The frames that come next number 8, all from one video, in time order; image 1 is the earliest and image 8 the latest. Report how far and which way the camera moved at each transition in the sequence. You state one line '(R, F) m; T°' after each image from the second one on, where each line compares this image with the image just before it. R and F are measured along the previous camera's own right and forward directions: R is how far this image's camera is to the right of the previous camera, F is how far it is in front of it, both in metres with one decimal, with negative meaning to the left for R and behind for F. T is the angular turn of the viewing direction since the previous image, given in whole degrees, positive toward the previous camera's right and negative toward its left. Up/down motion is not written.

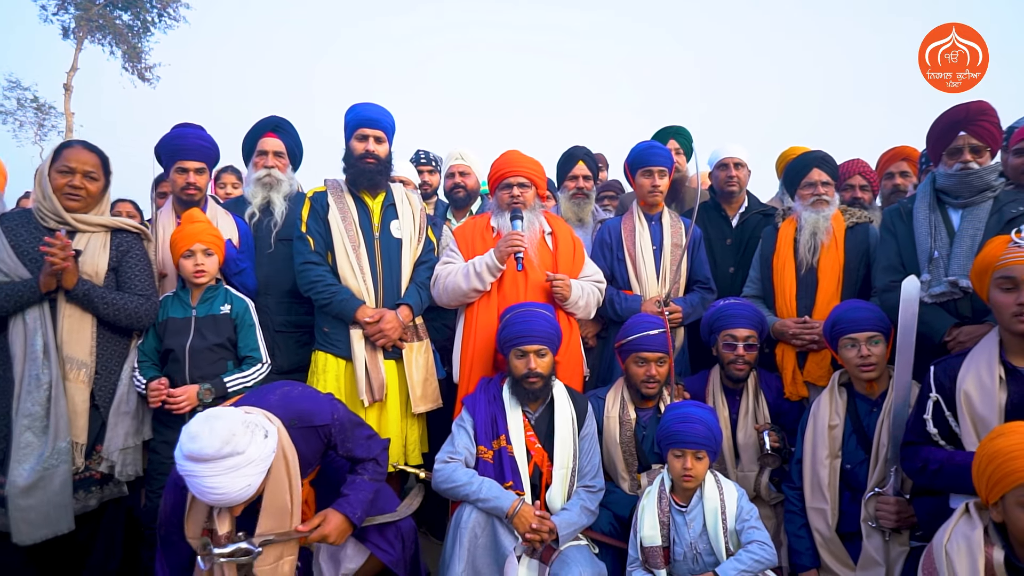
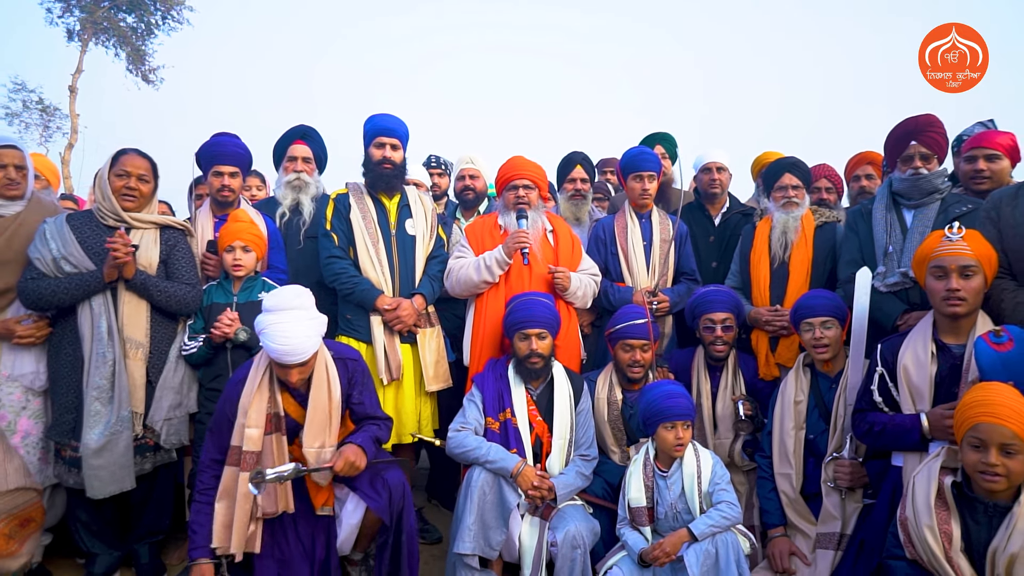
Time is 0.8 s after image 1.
(0.0, -0.4) m; 0°
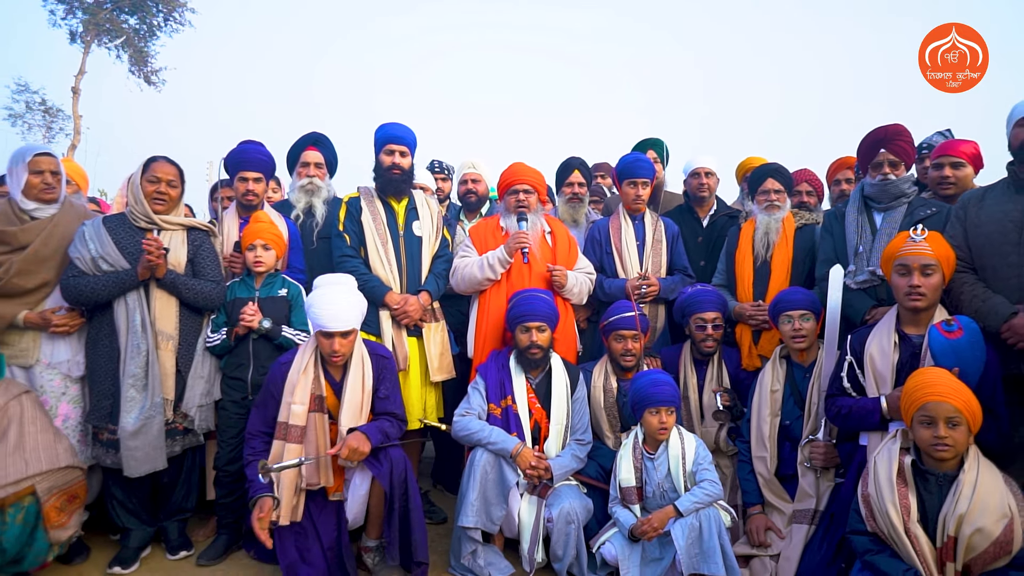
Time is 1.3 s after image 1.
(0.0, -0.3) m; 0°
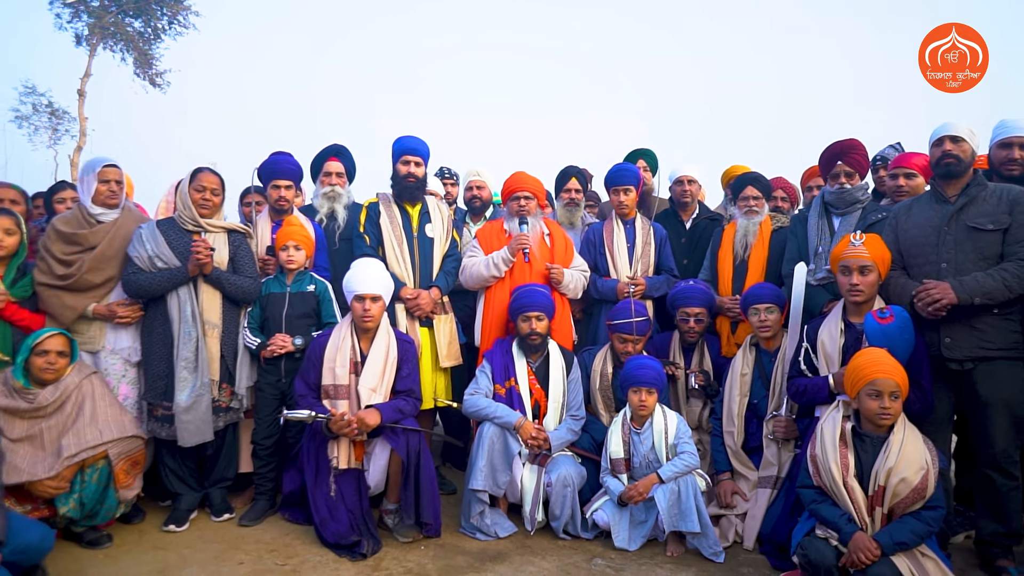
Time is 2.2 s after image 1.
(0.0, -0.5) m; 0°
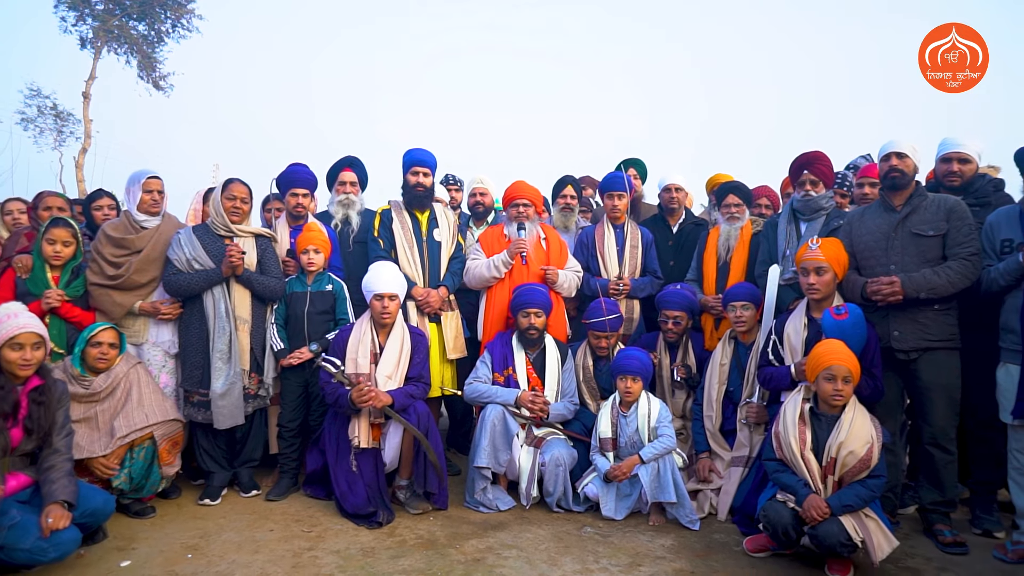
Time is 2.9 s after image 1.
(0.0, -0.5) m; 0°
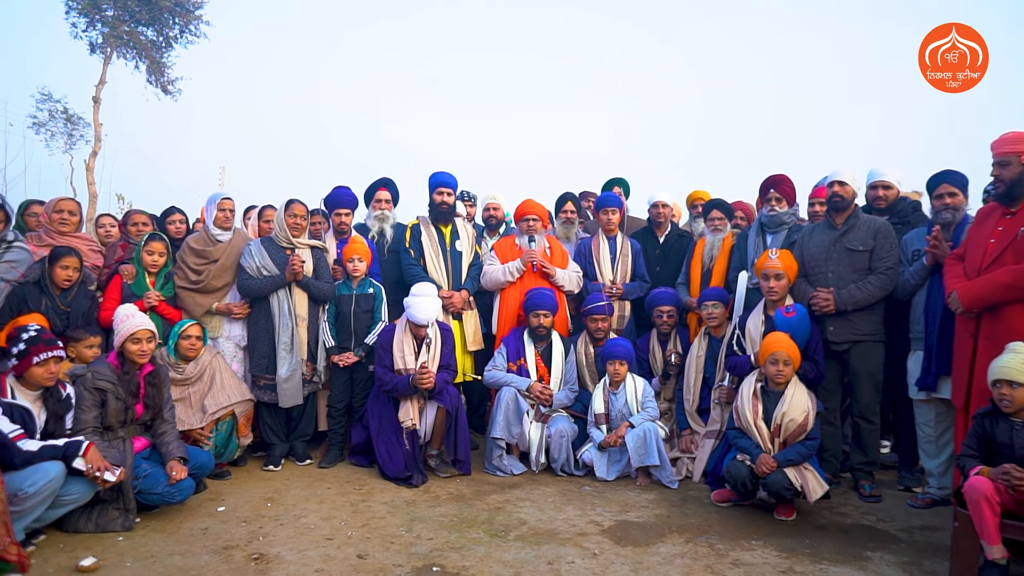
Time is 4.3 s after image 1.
(-0.1, -1.0) m; 0°
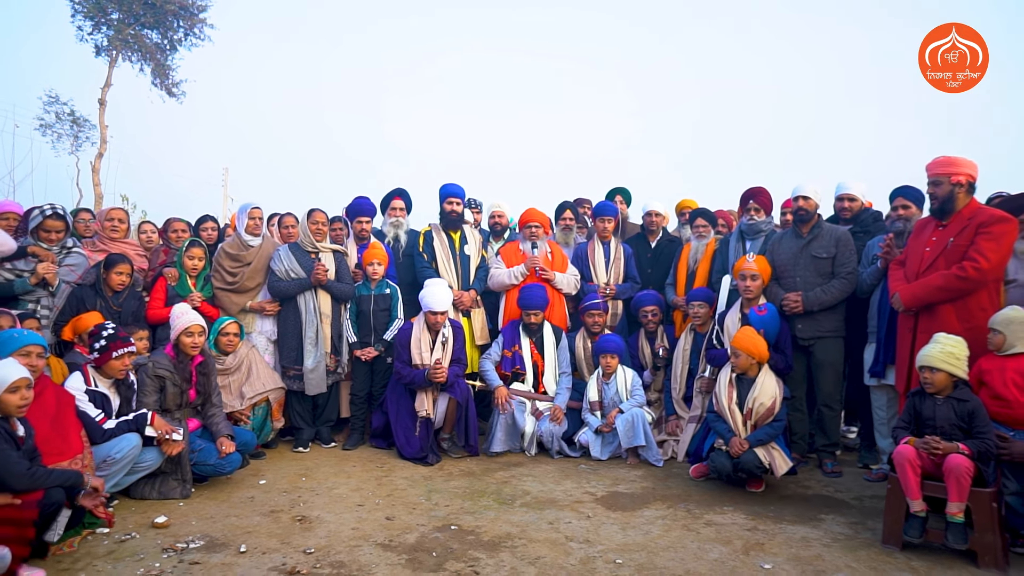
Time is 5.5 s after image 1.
(0.0, -0.7) m; 0°
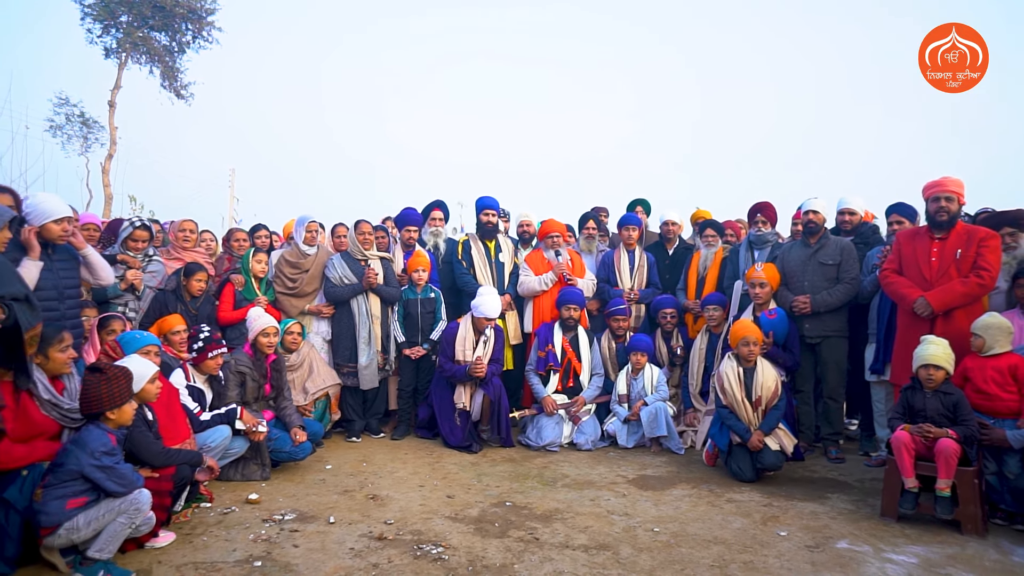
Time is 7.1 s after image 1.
(-0.3, -0.7) m; 0°
